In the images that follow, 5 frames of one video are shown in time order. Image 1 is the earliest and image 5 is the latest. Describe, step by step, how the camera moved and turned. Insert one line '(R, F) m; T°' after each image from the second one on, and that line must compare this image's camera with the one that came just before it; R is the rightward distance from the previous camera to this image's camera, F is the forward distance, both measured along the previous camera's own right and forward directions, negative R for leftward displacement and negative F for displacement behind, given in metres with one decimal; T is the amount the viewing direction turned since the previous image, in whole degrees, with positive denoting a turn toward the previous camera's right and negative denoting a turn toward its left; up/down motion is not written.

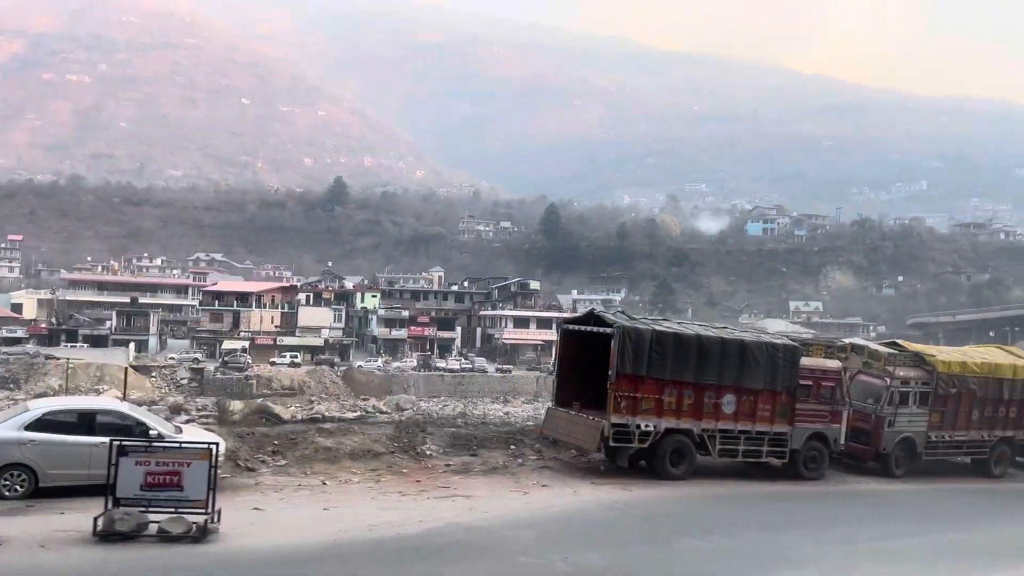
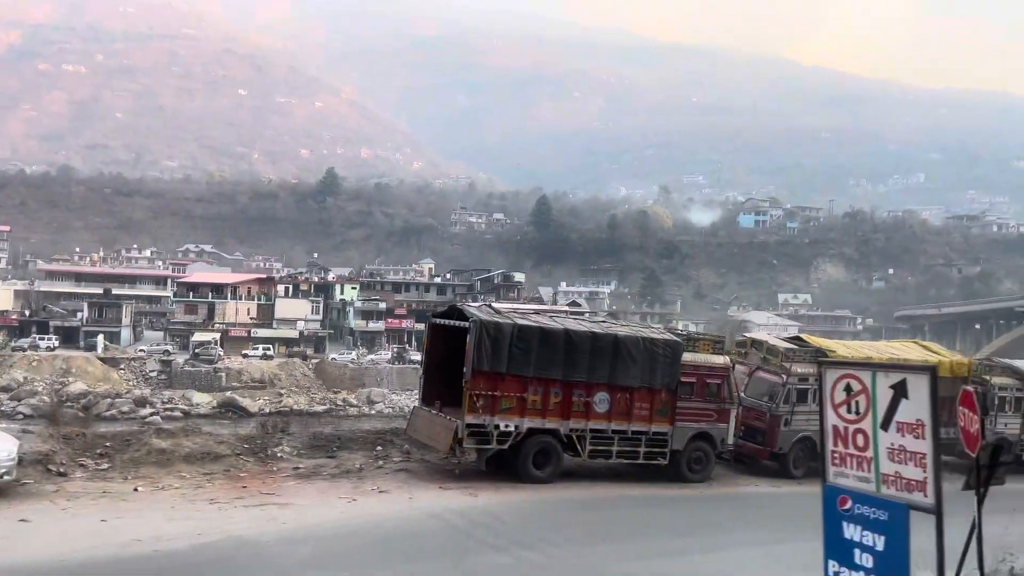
(+0.8, +0.3) m; 0°
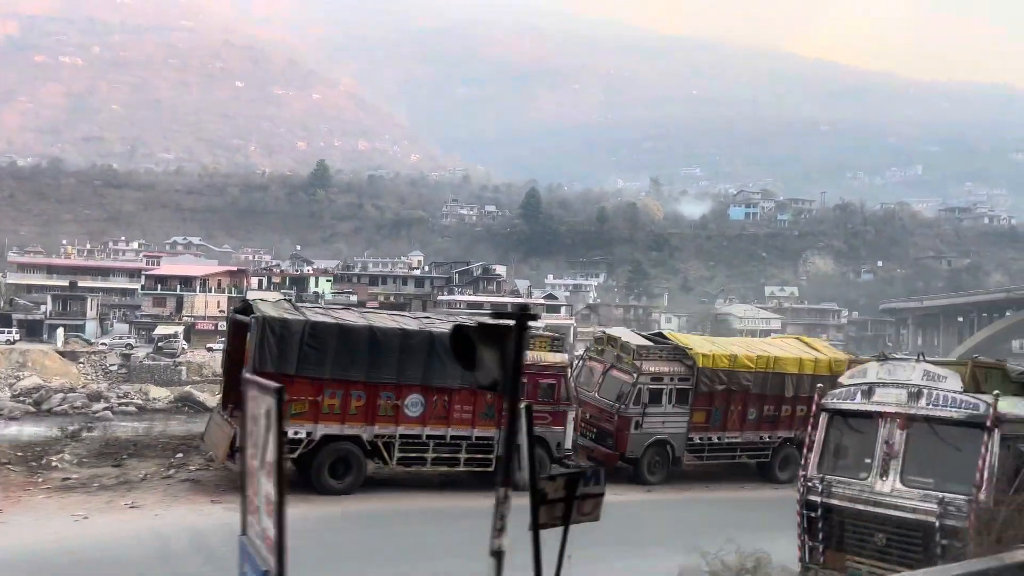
(+1.0, +0.3) m; 0°
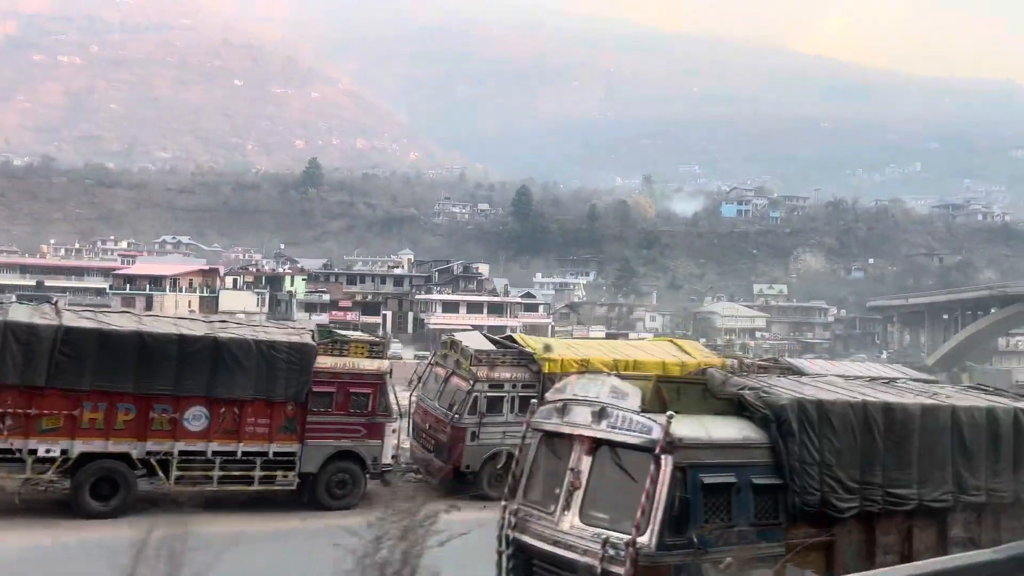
(+1.0, +0.4) m; 0°
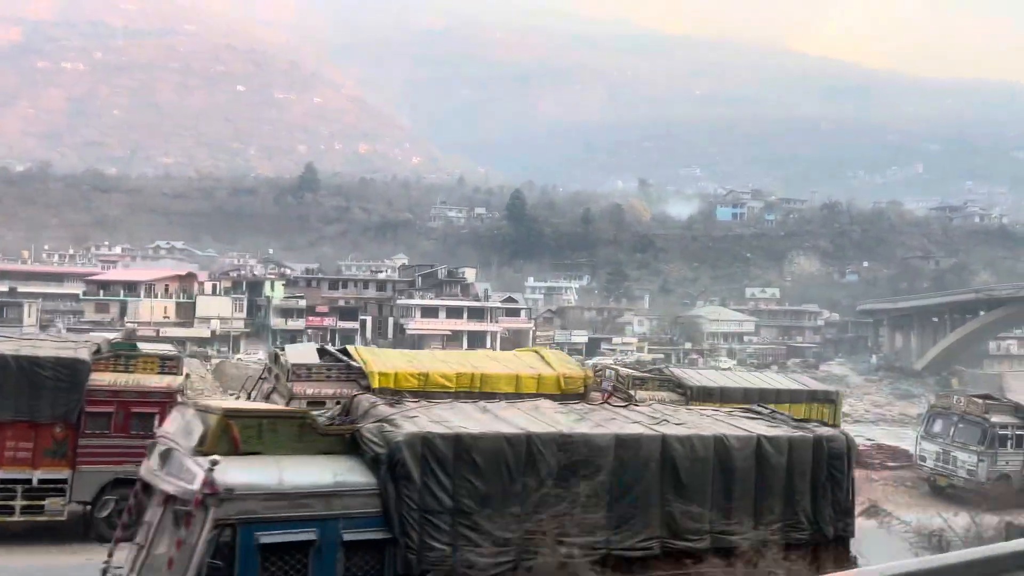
(+1.0, +0.4) m; 0°
